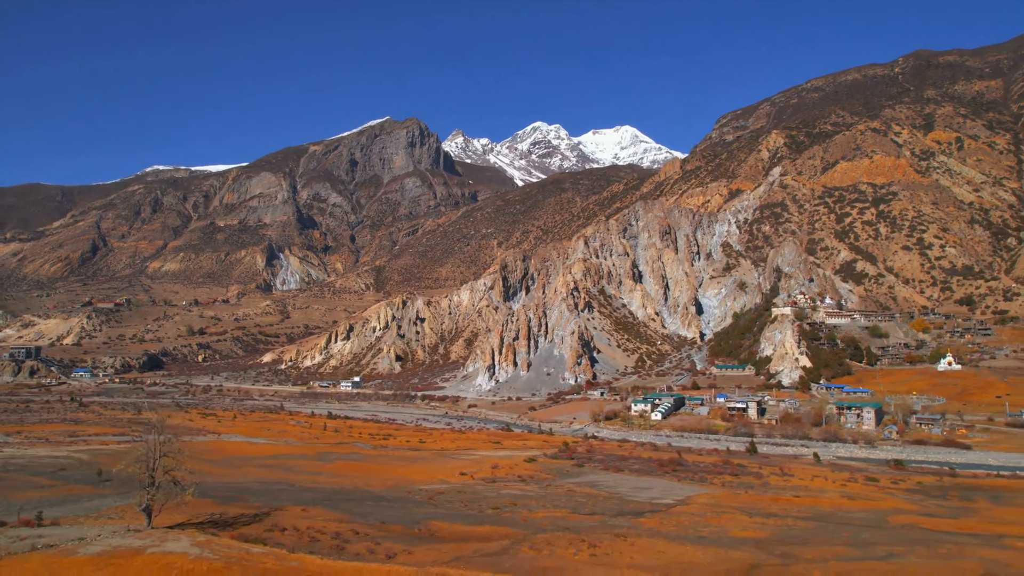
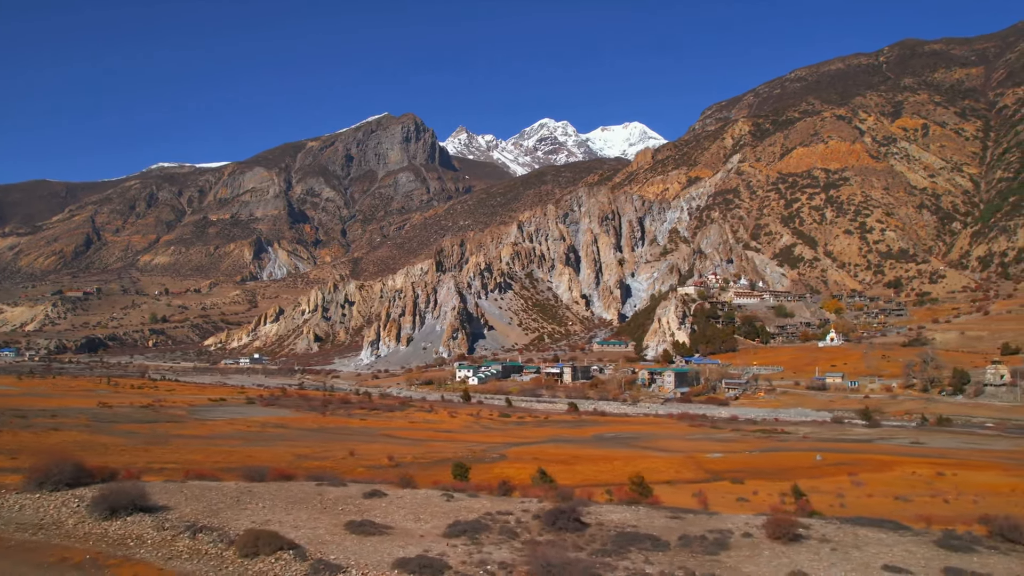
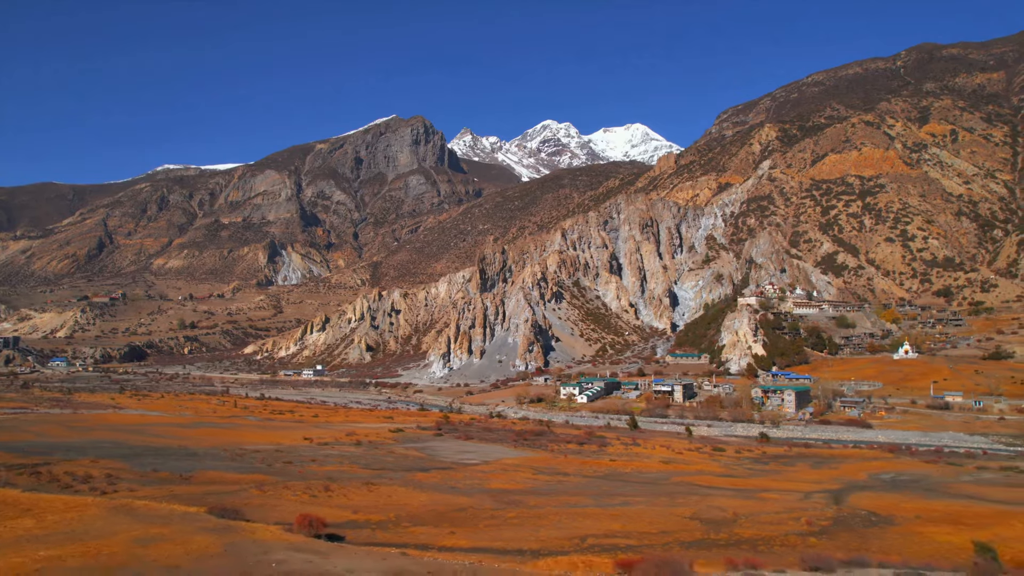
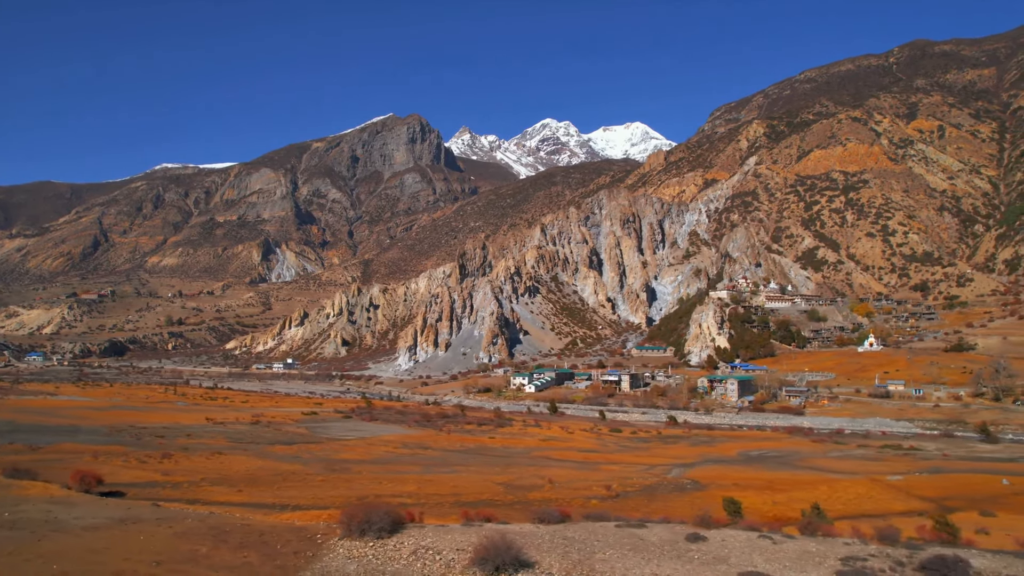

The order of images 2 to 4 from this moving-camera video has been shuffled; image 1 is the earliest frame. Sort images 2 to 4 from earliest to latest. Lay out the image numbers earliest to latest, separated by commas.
3, 4, 2
